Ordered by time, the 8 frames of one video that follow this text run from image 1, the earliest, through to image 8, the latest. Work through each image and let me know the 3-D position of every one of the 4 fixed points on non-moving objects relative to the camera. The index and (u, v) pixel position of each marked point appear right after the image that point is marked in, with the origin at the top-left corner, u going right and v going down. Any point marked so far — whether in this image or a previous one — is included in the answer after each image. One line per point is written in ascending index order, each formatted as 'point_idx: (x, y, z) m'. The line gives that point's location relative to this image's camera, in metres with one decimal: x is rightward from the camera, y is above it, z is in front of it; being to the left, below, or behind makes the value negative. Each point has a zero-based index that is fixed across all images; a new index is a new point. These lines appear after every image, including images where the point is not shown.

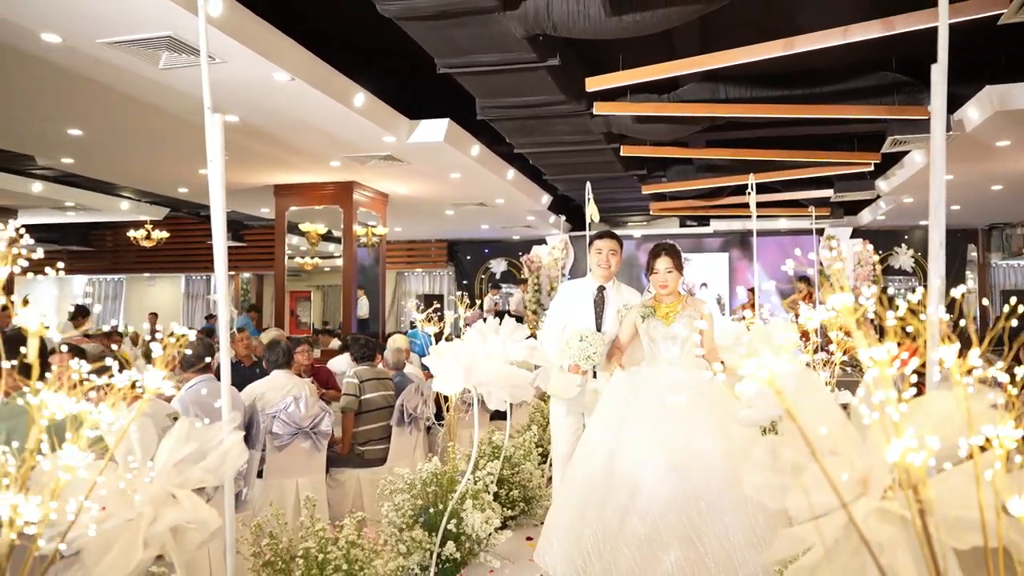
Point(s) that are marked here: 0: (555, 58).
0: (+0.3, +1.6, +5.7) m
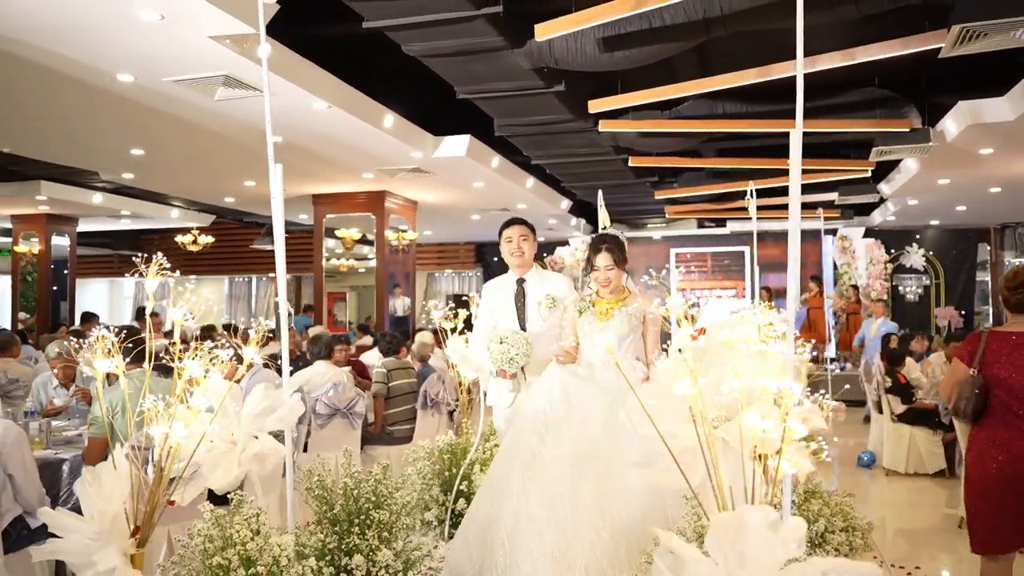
0: (+0.4, +1.6, +6.4) m
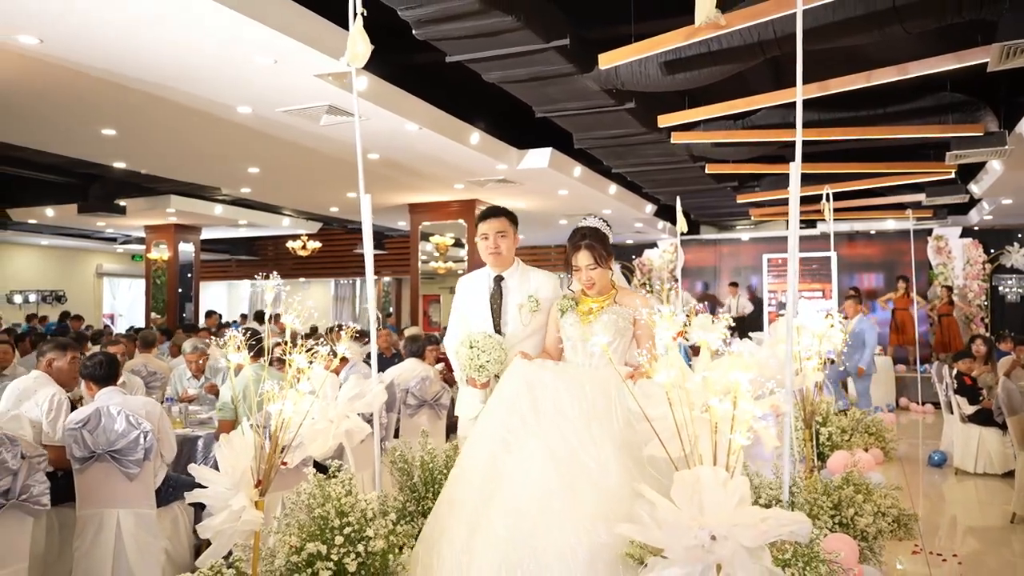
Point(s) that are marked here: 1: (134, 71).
0: (+1.0, +1.6, +6.8) m
1: (-2.6, +1.5, +5.6) m
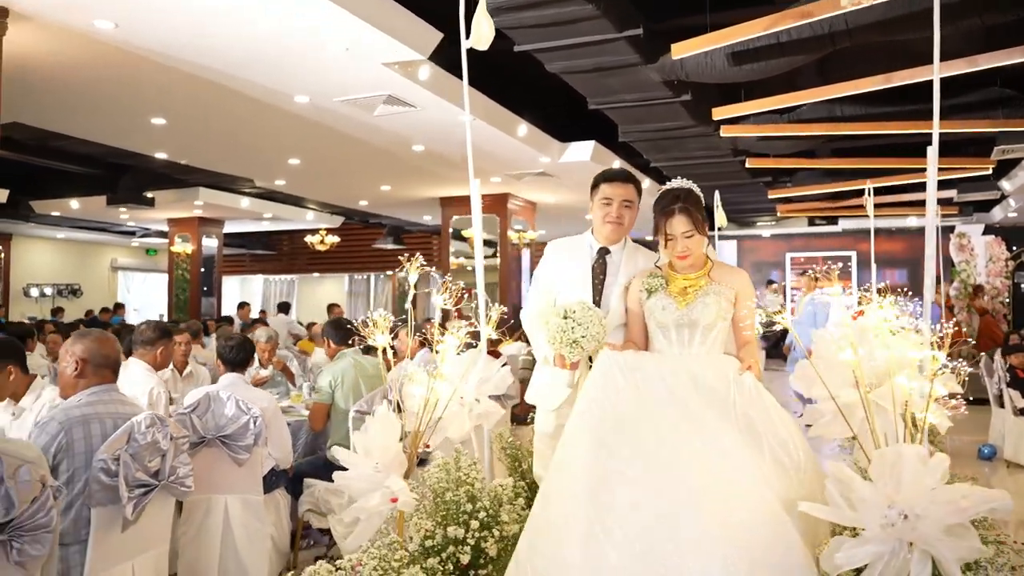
0: (+1.5, +1.6, +6.8) m
1: (-2.1, +1.6, +5.6) m
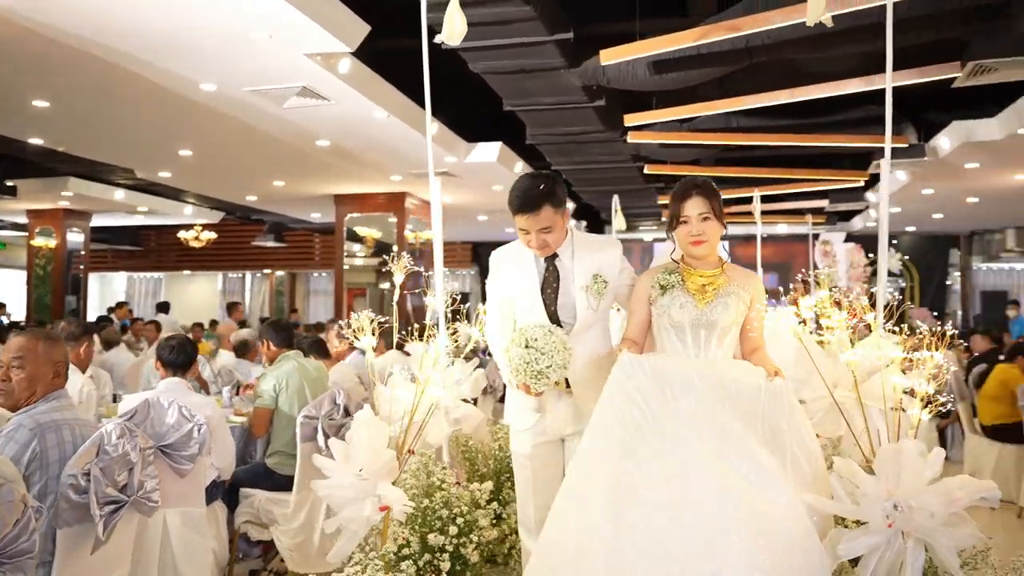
0: (+0.8, +1.6, +7.0) m
1: (-2.6, +1.6, +5.2) m
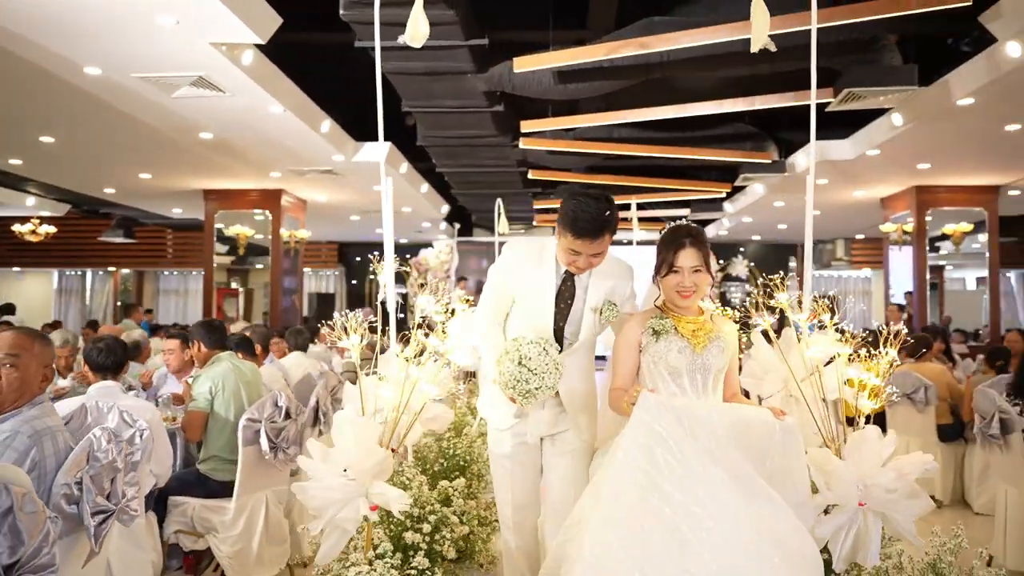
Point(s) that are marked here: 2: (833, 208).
0: (-0.1, +1.6, +7.1) m
1: (-3.1, +1.6, +4.7) m
2: (+4.6, +1.2, +11.8) m
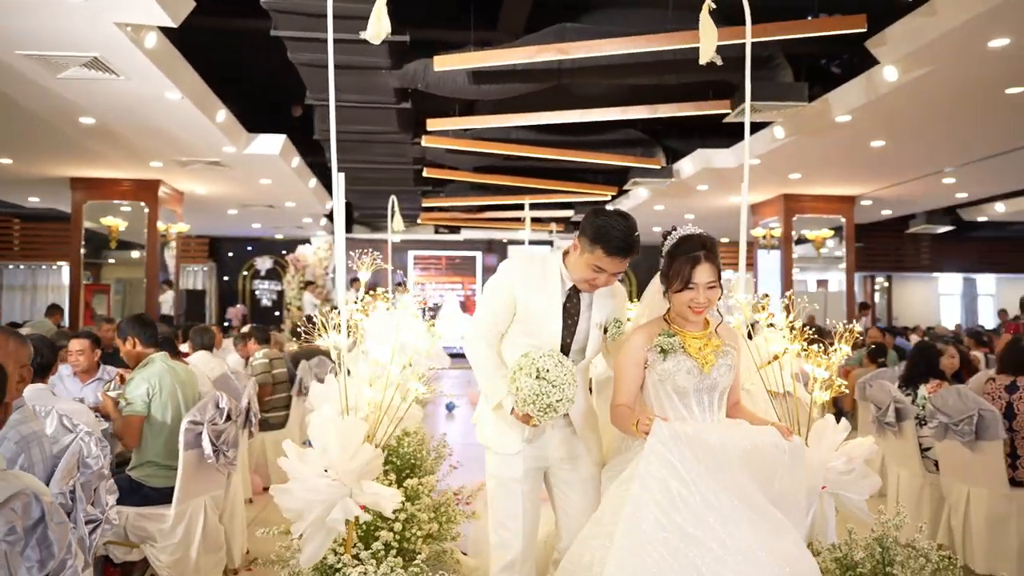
0: (-0.9, +1.6, +7.1) m
1: (-3.4, +1.6, +4.2) m
2: (+3.0, +1.2, +12.5) m
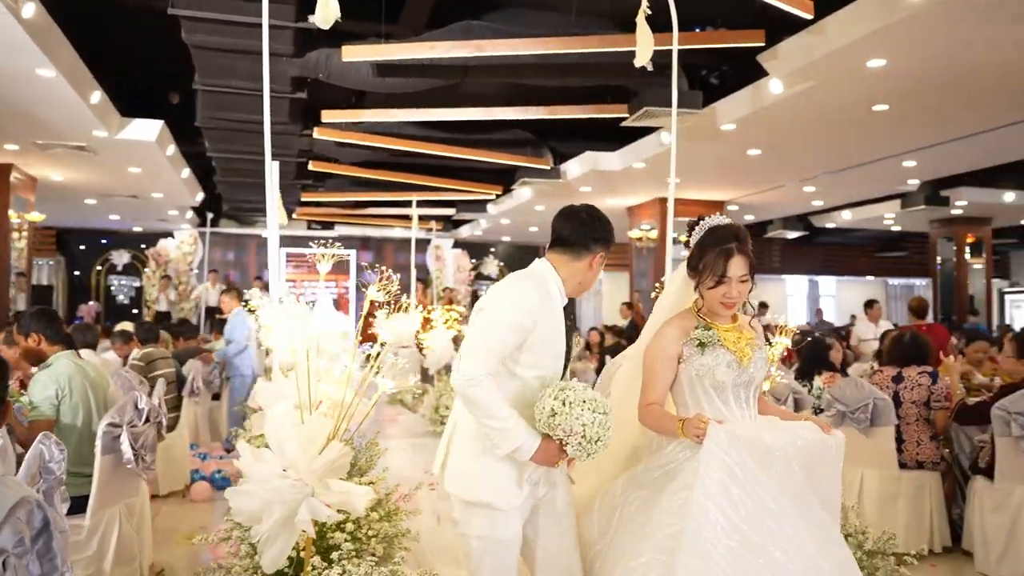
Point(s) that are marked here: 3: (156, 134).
0: (-1.7, +1.6, +6.8) m
1: (-3.7, +1.7, +3.6) m
2: (+1.2, +1.2, +12.8) m
3: (-3.5, +1.5, +8.0) m
